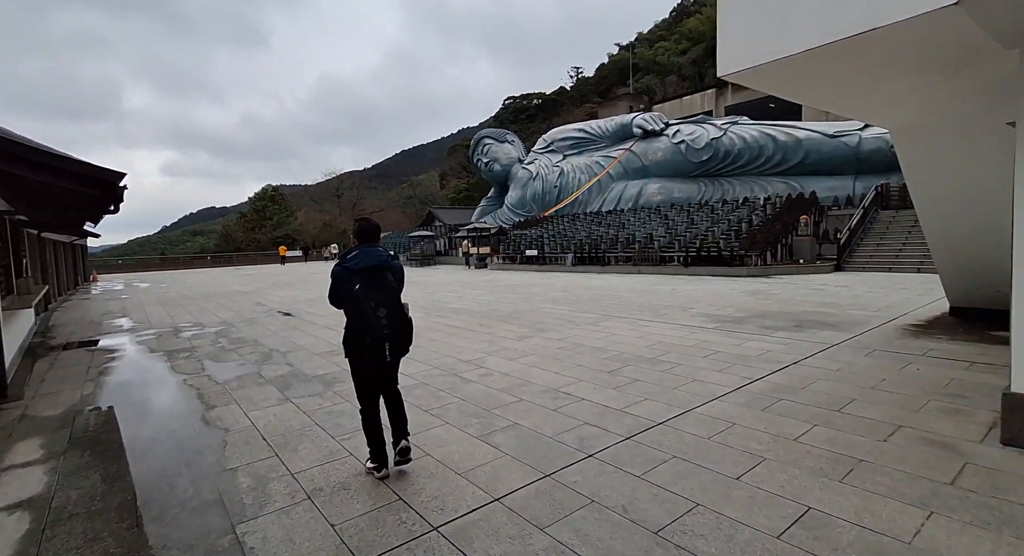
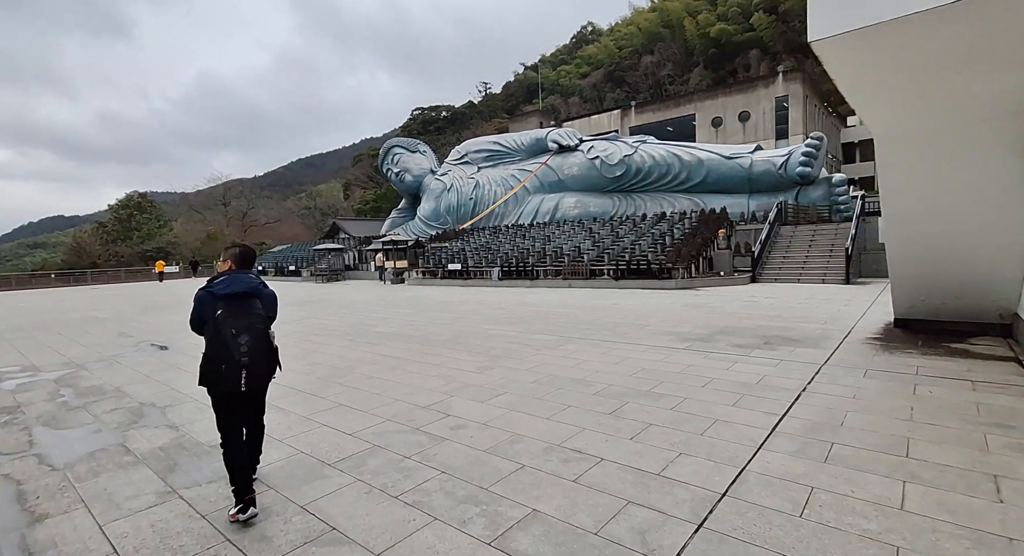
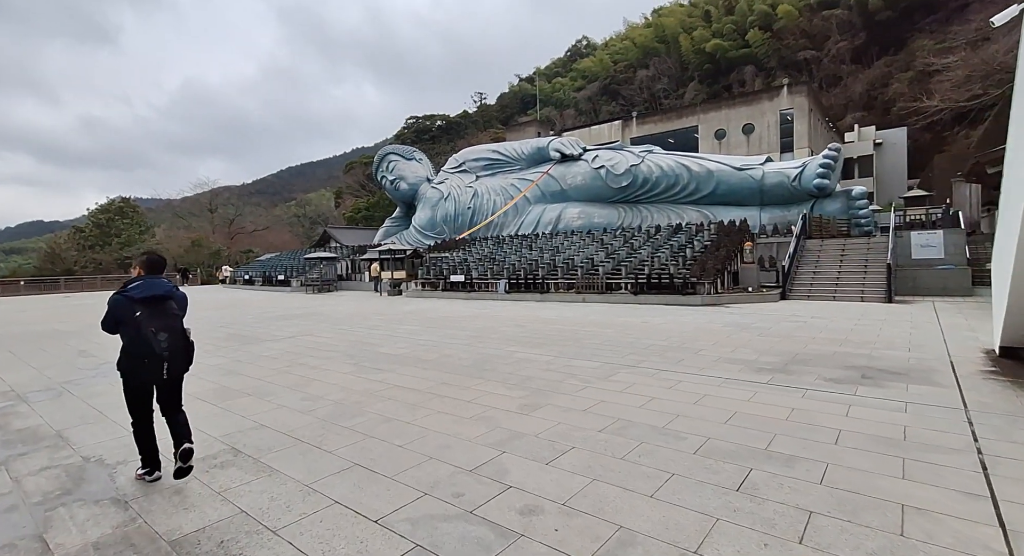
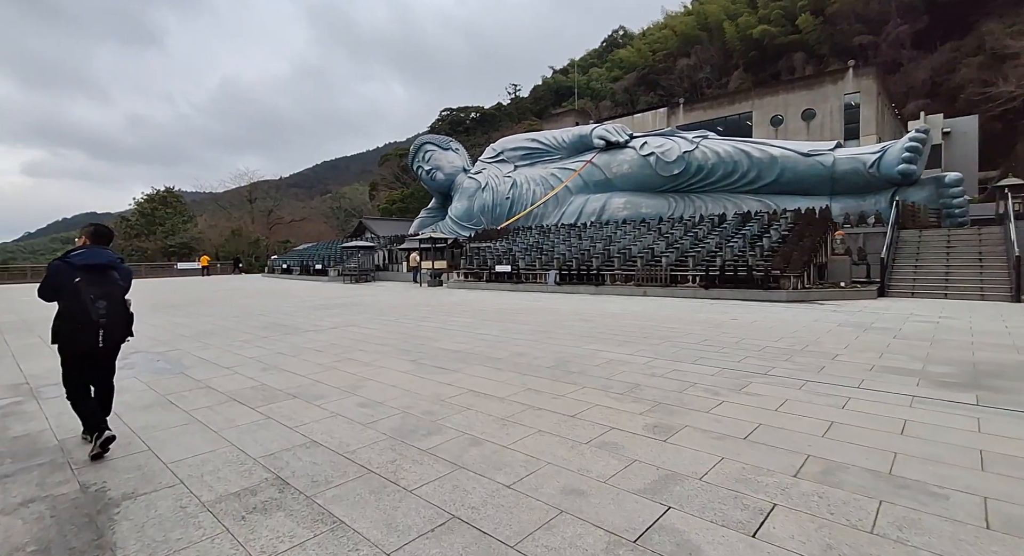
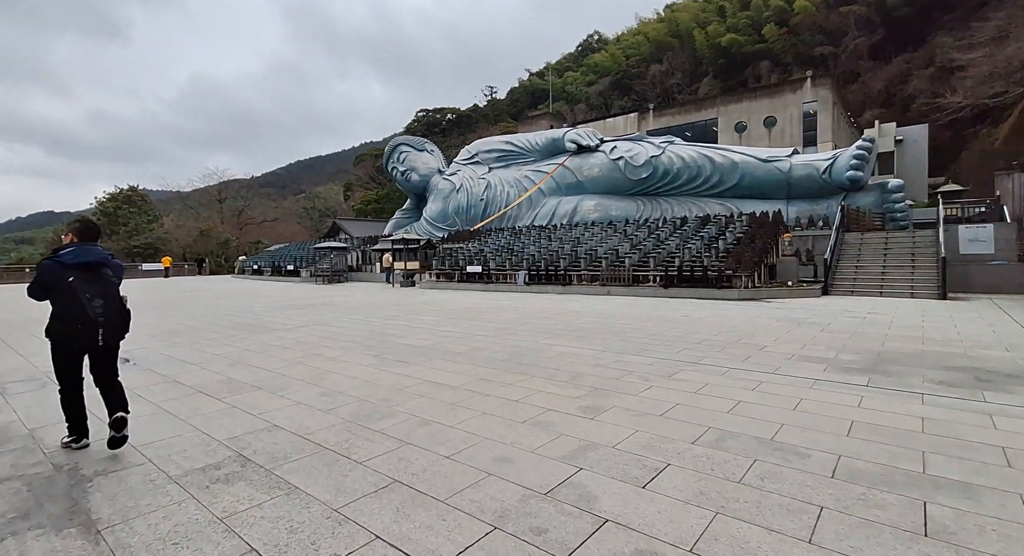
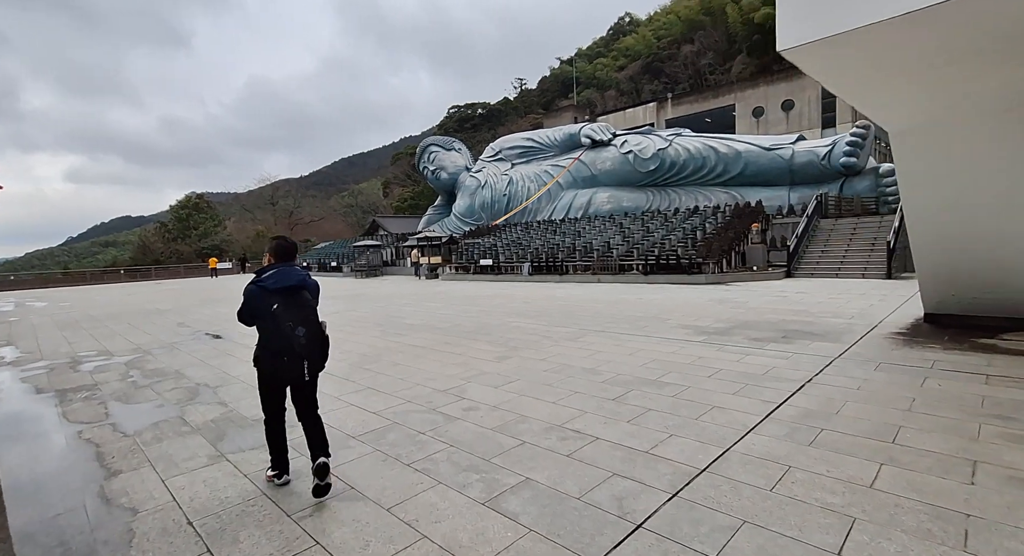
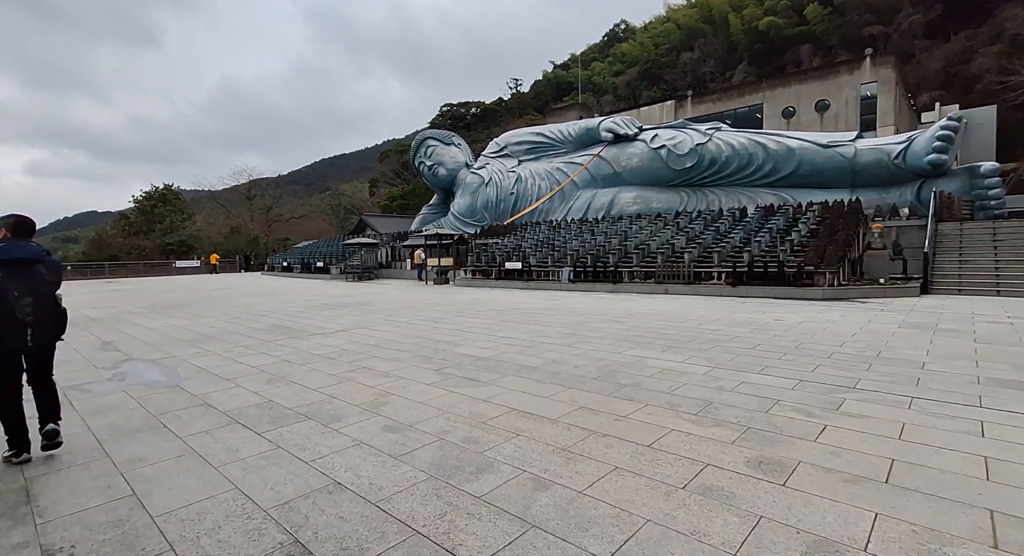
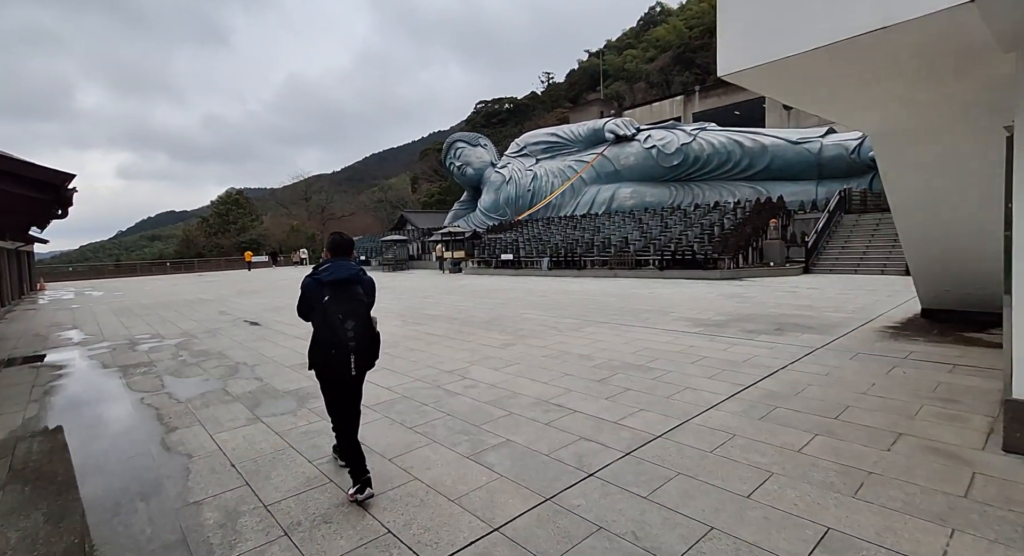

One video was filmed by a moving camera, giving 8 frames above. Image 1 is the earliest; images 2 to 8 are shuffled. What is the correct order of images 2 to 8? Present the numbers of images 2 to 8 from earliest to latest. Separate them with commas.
8, 6, 2, 3, 5, 4, 7
